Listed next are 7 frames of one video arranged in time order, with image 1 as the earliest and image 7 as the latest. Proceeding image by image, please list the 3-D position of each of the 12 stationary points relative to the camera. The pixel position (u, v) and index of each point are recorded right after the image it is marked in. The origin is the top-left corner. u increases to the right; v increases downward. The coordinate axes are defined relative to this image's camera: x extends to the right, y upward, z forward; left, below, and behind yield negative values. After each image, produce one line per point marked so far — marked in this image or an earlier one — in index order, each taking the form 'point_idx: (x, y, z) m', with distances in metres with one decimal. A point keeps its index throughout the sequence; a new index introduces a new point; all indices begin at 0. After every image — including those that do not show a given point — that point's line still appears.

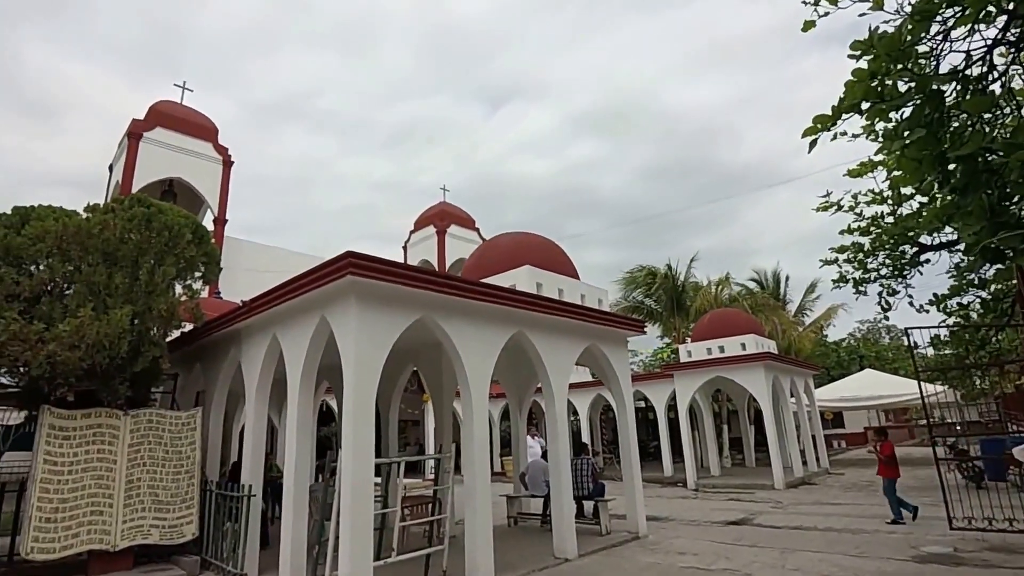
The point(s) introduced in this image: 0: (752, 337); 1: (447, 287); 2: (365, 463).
0: (+7.3, -1.4, +17.8) m
1: (-0.7, 0.0, +6.1) m
2: (-1.4, -1.5, +5.3) m
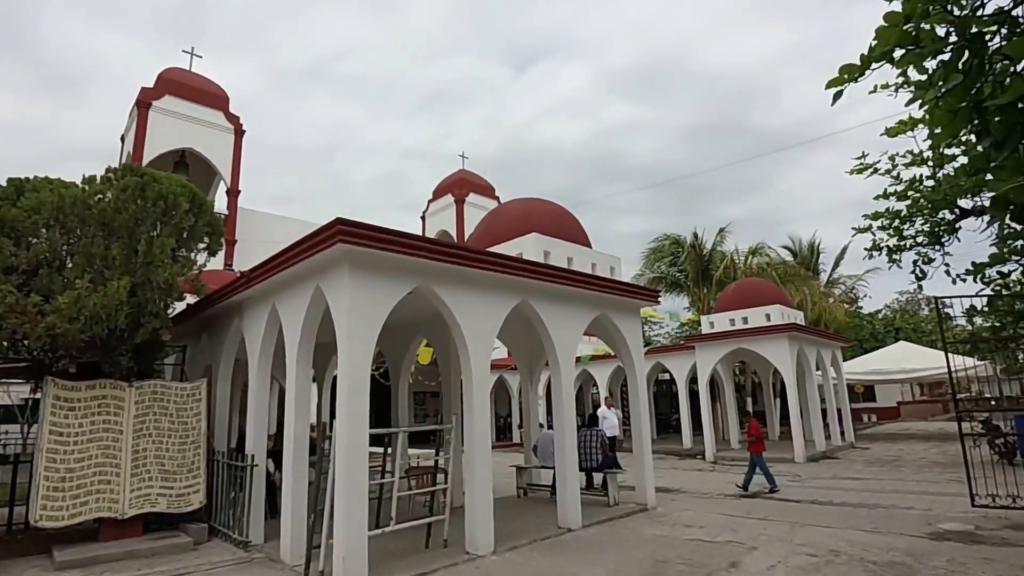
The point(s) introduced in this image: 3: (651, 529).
0: (+7.7, -0.5, +17.5) m
1: (-0.7, +0.3, +6.0) m
2: (-1.4, -1.2, +5.3) m
3: (+1.8, -3.1, +7.6) m
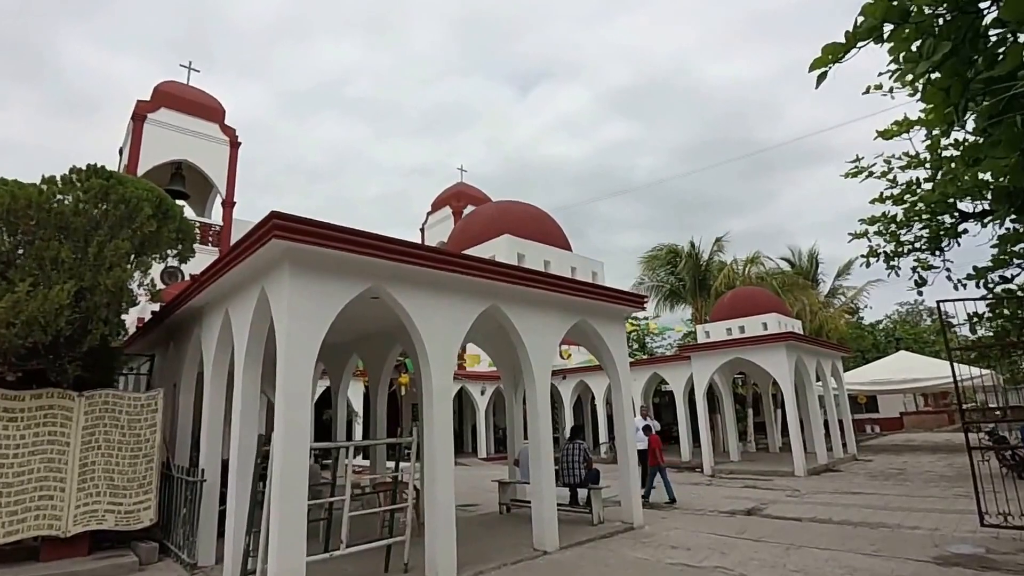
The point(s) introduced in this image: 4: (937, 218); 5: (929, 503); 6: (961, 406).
0: (+7.4, -0.8, +17.0) m
1: (-1.0, +0.3, +5.6) m
2: (-1.7, -1.2, +4.9) m
3: (+1.4, -3.2, +7.2) m
4: (+6.8, +1.1, +9.6) m
5: (+8.4, -4.3, +12.2) m
6: (+6.5, -1.7, +8.7) m
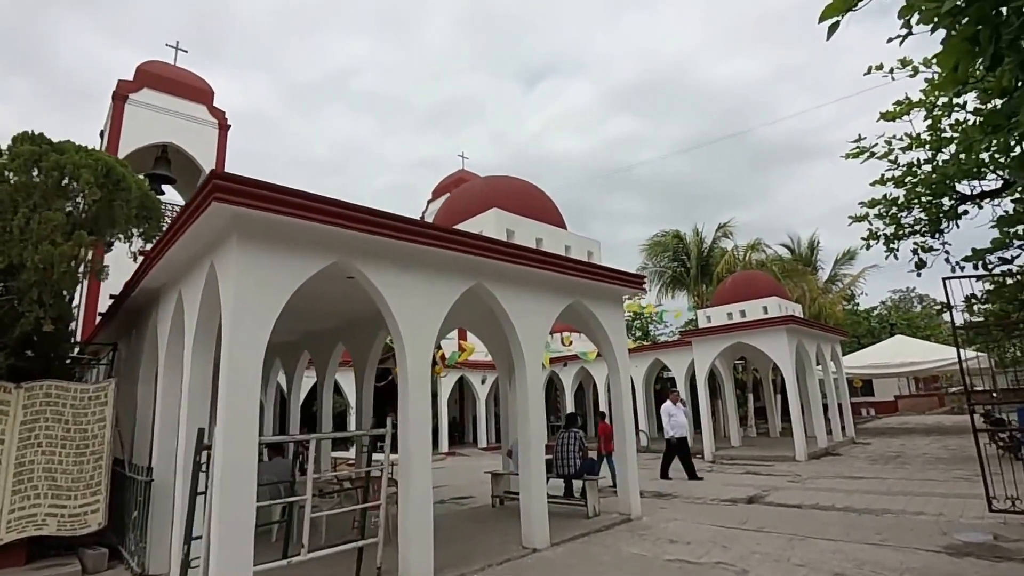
0: (+7.2, -0.2, +16.5) m
1: (-1.2, +0.5, +4.9) m
2: (-1.9, -1.0, +4.3) m
3: (+1.3, -2.9, +6.6) m
4: (+6.6, +1.5, +9.0) m
5: (+8.3, -3.9, +11.7) m
6: (+6.3, -1.3, +8.1) m
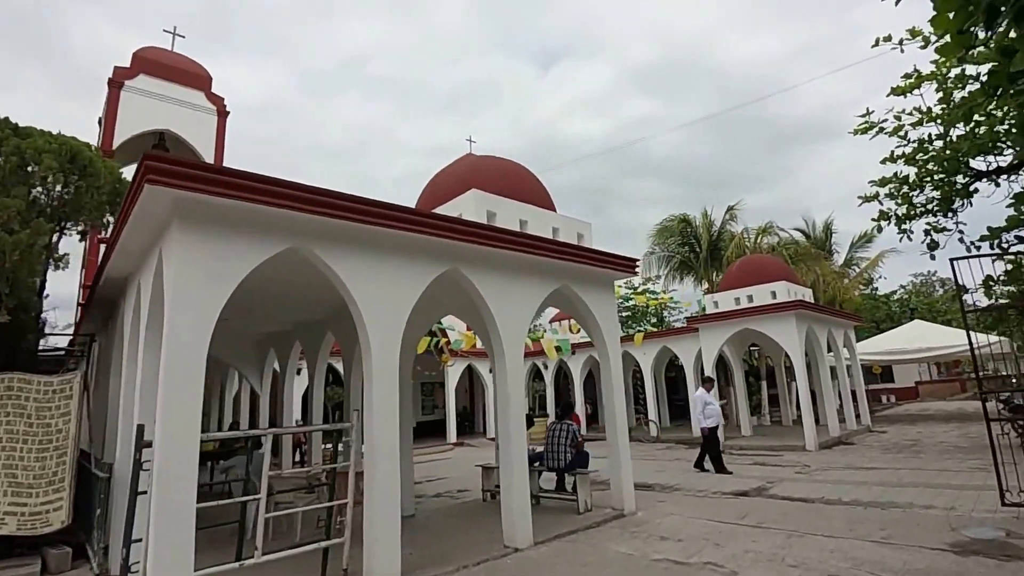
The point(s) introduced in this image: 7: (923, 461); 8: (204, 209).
0: (+7.2, +0.1, +16.0) m
1: (-1.5, +0.6, +4.6) m
2: (-2.1, -1.0, +4.0) m
3: (+1.1, -2.7, +6.3) m
4: (+6.4, +1.8, +8.5) m
5: (+8.2, -3.6, +11.2) m
6: (+6.1, -1.1, +7.7) m
7: (+9.2, -3.8, +13.3) m
8: (-2.2, +0.6, +4.3) m
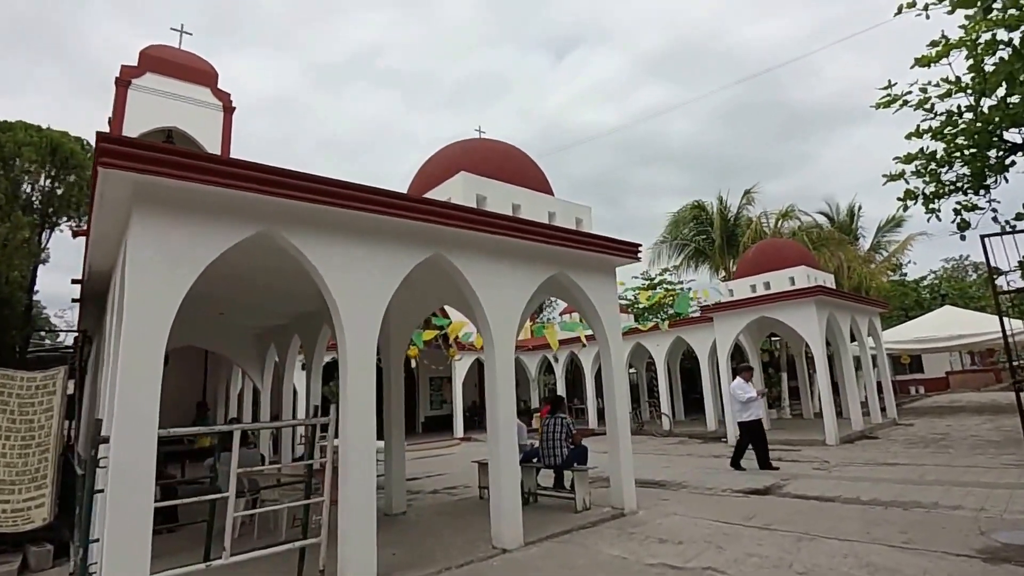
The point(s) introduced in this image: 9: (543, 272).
0: (+7.4, +0.4, +15.5) m
1: (-1.7, +0.7, +4.4) m
2: (-2.3, -0.9, +3.8) m
3: (+1.0, -2.6, +6.1) m
4: (+6.4, +1.9, +8.0) m
5: (+8.3, -3.4, +10.7) m
6: (+6.1, -1.0, +7.2) m
7: (+9.3, -3.6, +12.8) m
8: (-2.4, +0.6, +4.2) m
9: (+0.4, +0.1, +6.8) m
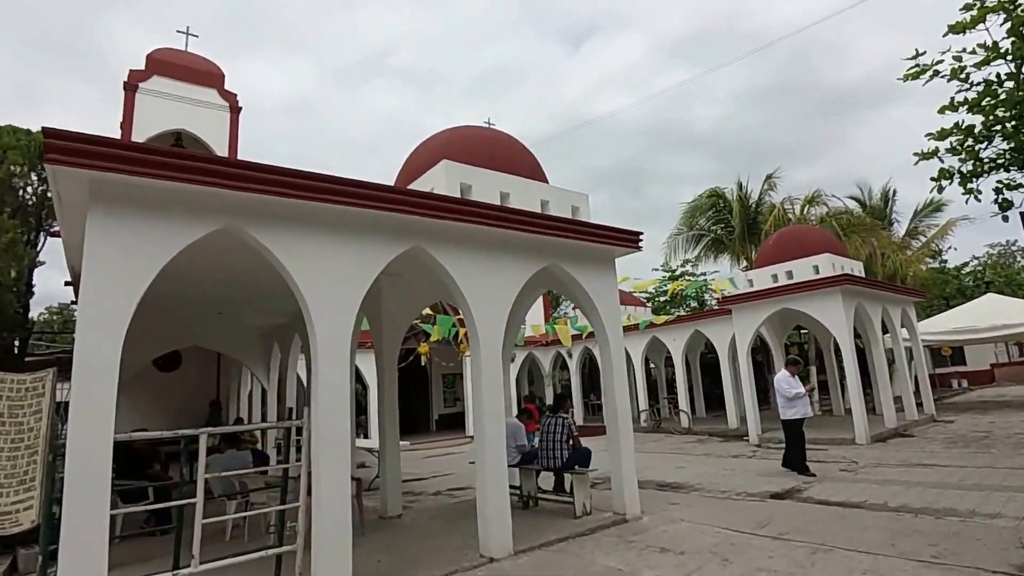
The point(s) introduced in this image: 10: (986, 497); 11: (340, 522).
0: (+7.8, +0.5, +14.9) m
1: (-1.8, +0.7, +4.3) m
2: (-2.5, -0.9, +3.7) m
3: (+0.9, -2.6, +5.8) m
4: (+6.4, +2.0, +7.5) m
5: (+8.4, -3.3, +10.1) m
6: (+6.0, -0.9, +6.7) m
7: (+9.6, -3.5, +12.1) m
8: (-2.6, +0.6, +4.0) m
9: (+0.3, +0.1, +6.5) m
10: (+7.0, -3.1, +8.9) m
11: (-1.3, -1.8, +4.5) m
